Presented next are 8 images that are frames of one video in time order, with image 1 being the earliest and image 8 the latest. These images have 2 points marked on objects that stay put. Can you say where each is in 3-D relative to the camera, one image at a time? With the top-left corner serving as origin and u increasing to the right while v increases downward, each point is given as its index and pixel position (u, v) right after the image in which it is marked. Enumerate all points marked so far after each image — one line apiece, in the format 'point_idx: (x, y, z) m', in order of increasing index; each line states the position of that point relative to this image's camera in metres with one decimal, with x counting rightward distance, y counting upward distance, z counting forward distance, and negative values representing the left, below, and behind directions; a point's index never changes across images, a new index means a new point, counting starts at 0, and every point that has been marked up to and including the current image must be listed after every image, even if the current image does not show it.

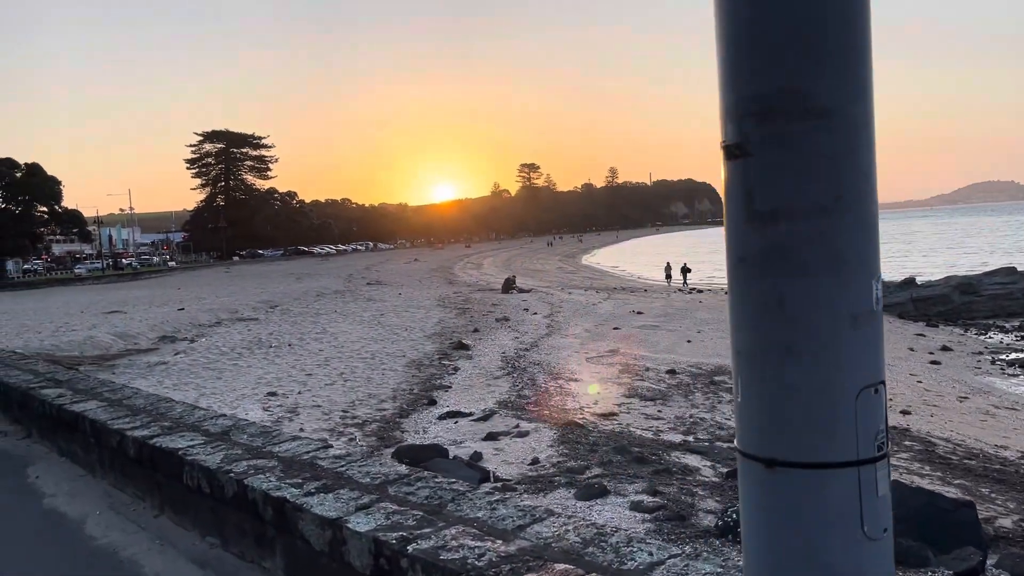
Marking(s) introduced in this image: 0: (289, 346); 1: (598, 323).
0: (-3.6, -0.9, +13.7) m
1: (+1.8, -0.7, +17.2) m
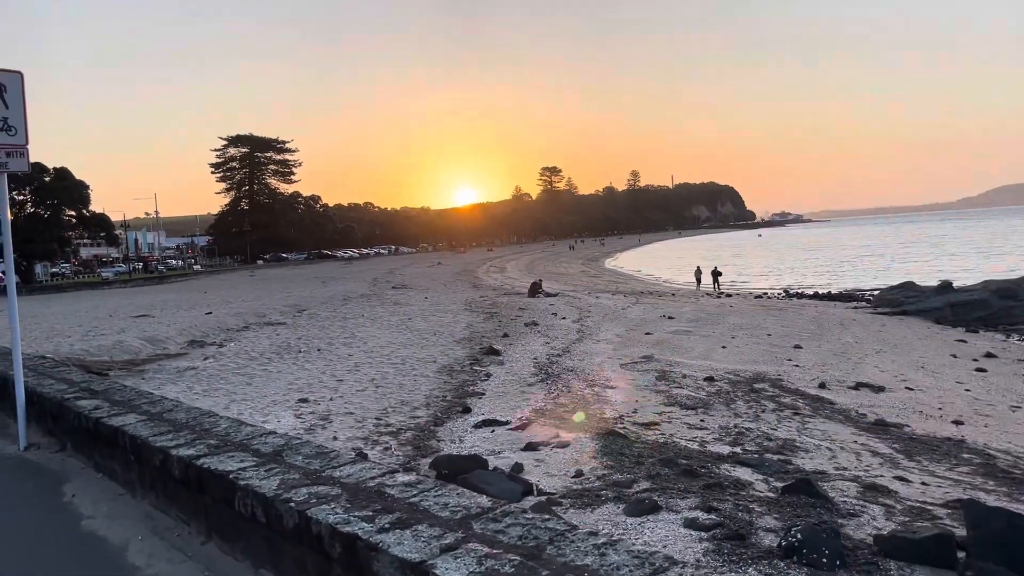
0: (-3.1, -1.0, +13.5) m
1: (+2.4, -0.8, +16.9) m
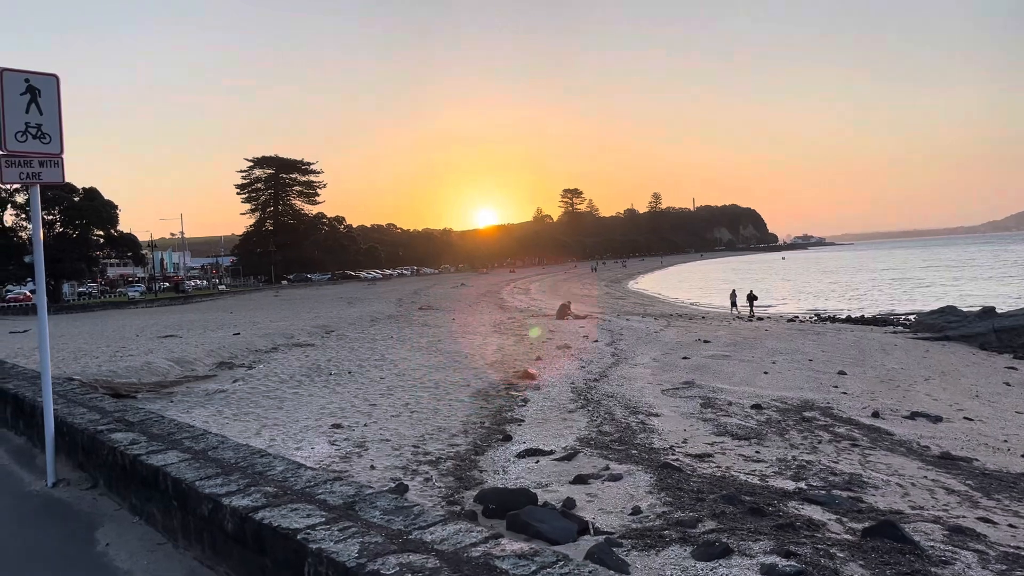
0: (-2.6, -1.3, +13.2) m
1: (+3.0, -1.3, +16.4) m
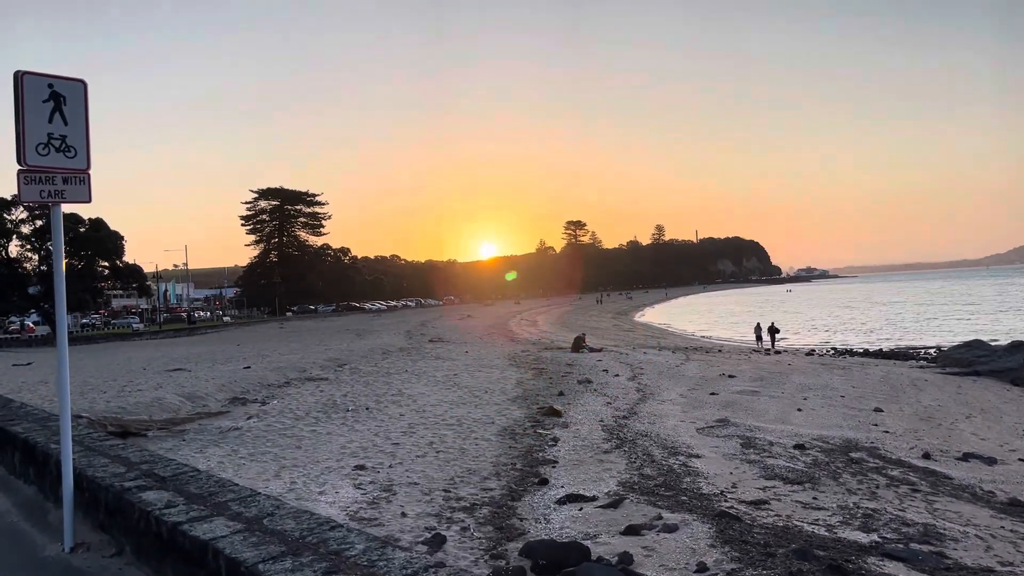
0: (-2.2, -1.8, +12.6) m
1: (+3.4, -1.9, +15.9) m
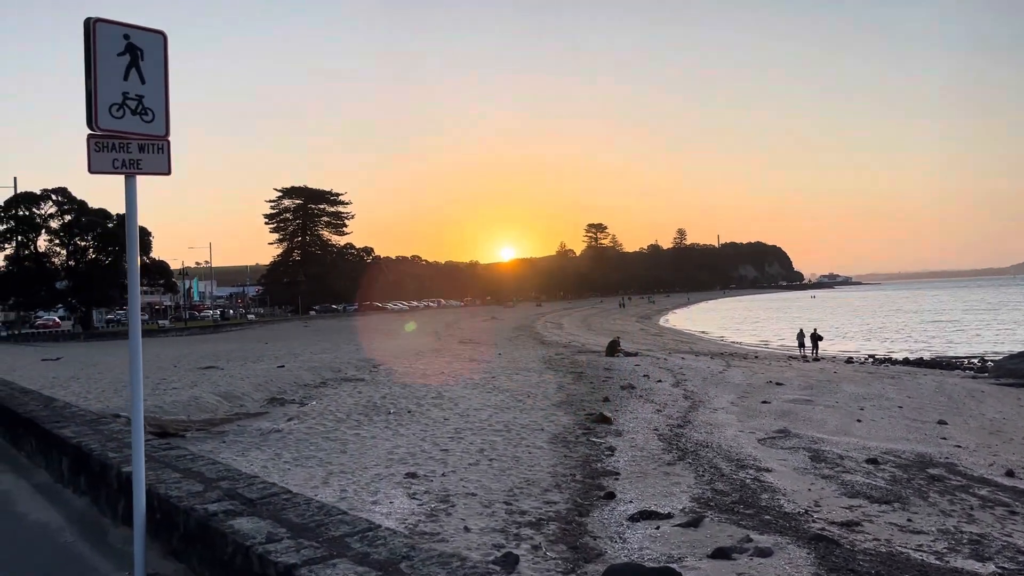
0: (-1.5, -1.8, +12.1) m
1: (+4.1, -2.0, +15.3) m
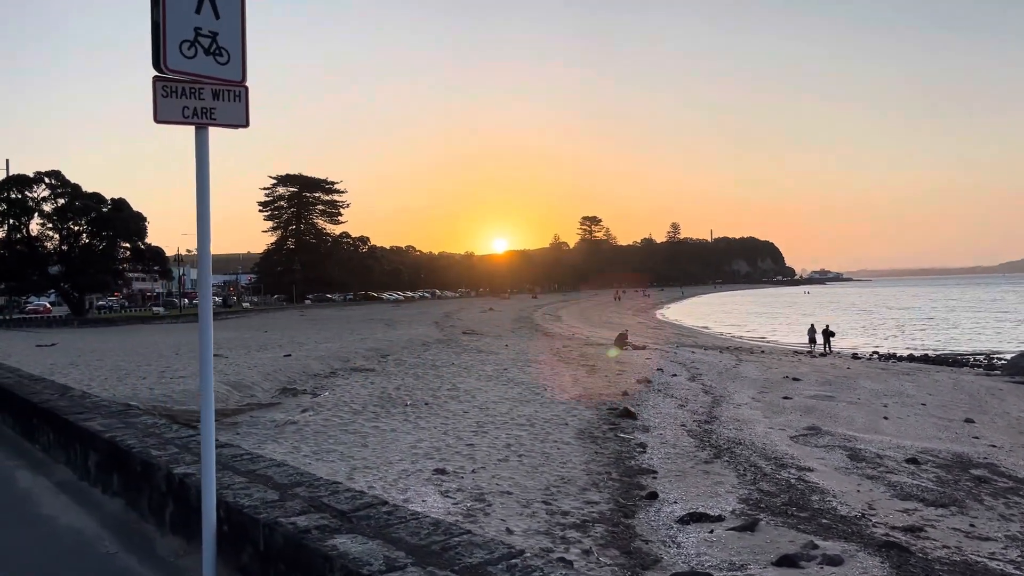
0: (-1.2, -1.6, +11.7) m
1: (+4.4, -1.8, +14.9) m
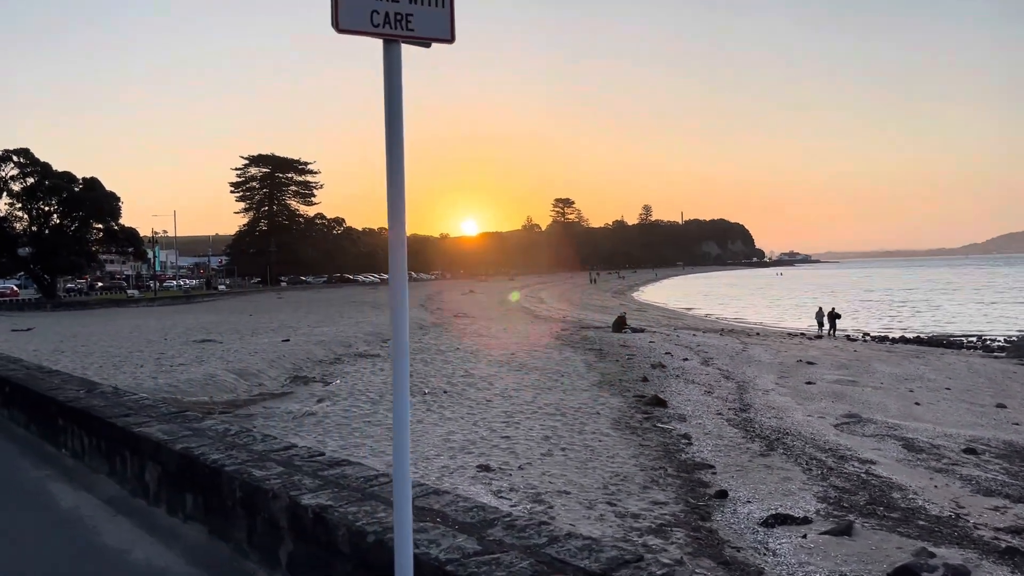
0: (-0.9, -1.4, +11.1) m
1: (+4.6, -1.5, +14.4) m
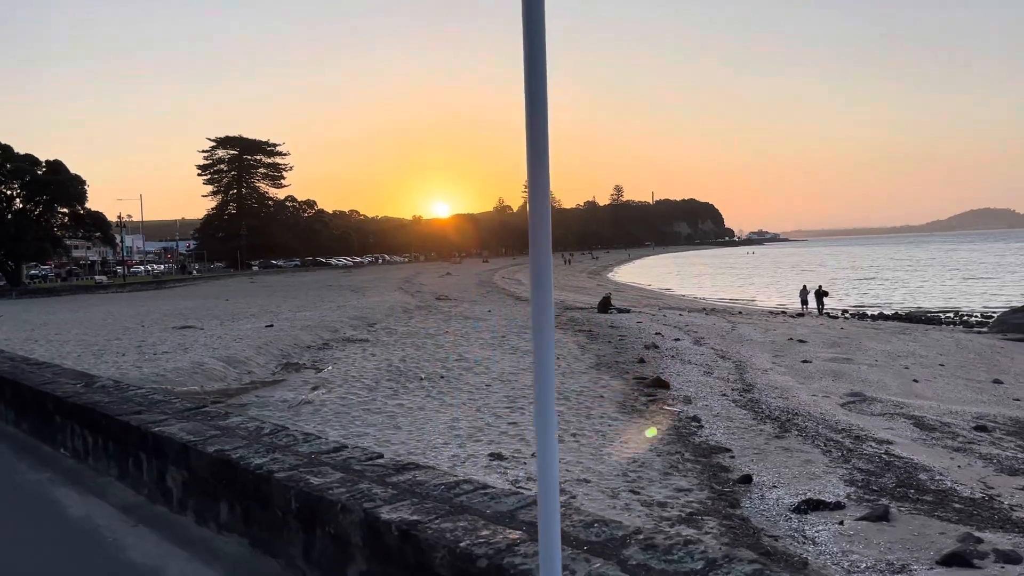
0: (-0.9, -1.2, +10.8) m
1: (+4.5, -1.1, +14.3) m
